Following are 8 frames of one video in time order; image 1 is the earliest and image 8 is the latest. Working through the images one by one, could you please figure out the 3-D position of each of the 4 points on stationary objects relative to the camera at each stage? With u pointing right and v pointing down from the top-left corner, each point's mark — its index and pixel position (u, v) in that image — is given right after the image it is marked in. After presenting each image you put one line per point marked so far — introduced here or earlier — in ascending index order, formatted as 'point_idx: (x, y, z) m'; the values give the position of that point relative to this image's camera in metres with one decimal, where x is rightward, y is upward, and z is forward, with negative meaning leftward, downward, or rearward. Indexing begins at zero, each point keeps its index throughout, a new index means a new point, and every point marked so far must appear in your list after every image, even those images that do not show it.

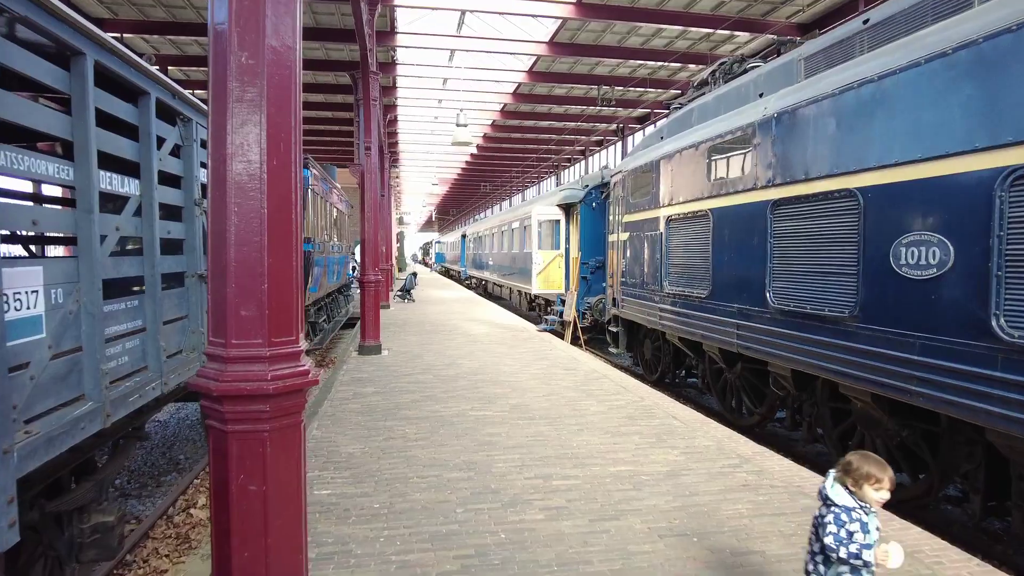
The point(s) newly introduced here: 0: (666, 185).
0: (+1.8, +1.2, +7.4) m
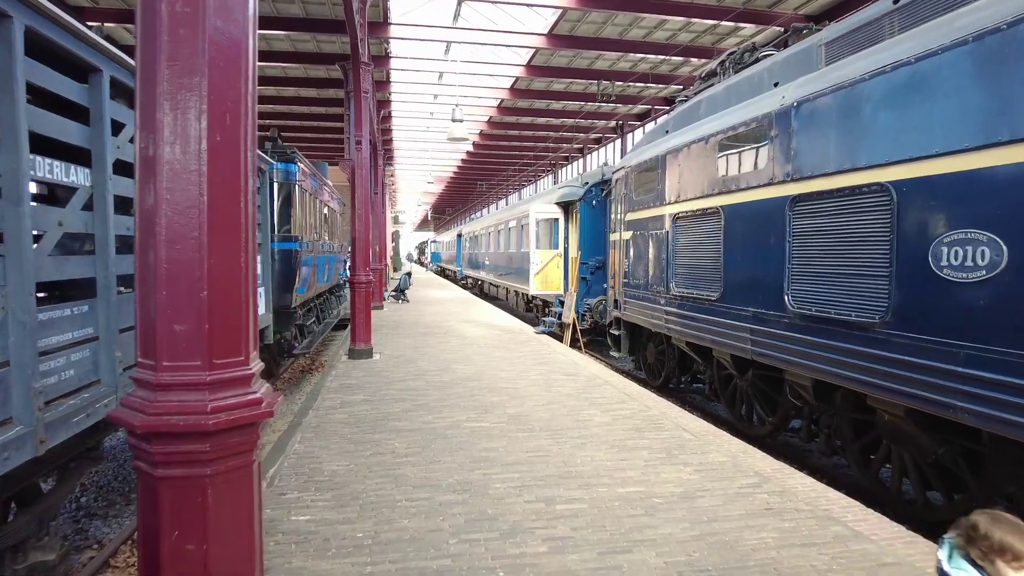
0: (+1.8, +1.2, +7.0) m
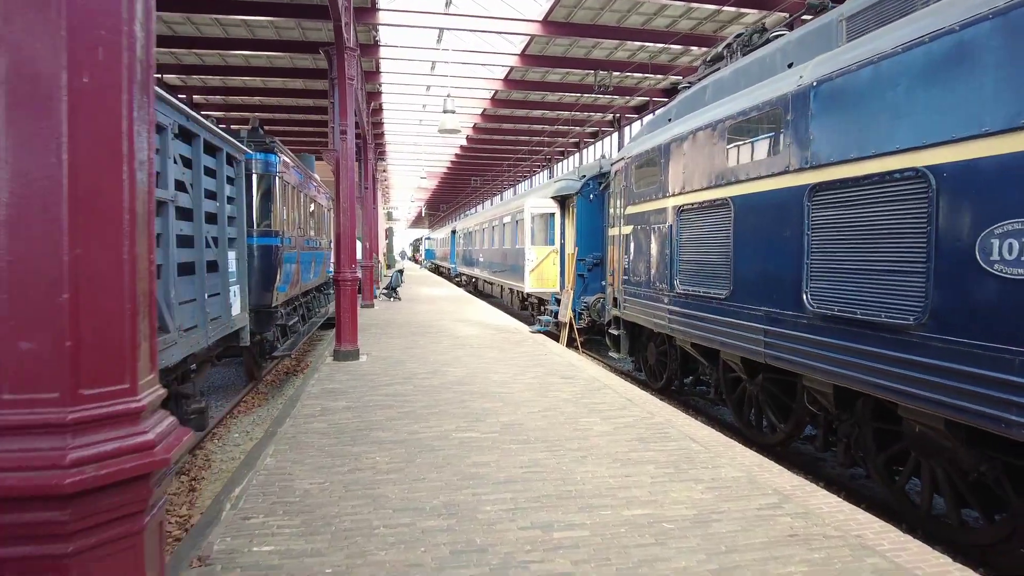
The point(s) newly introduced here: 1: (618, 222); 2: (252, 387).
0: (+1.7, +1.2, +6.6) m
1: (+1.5, +0.9, +8.5) m
2: (-3.5, -1.3, +8.5) m
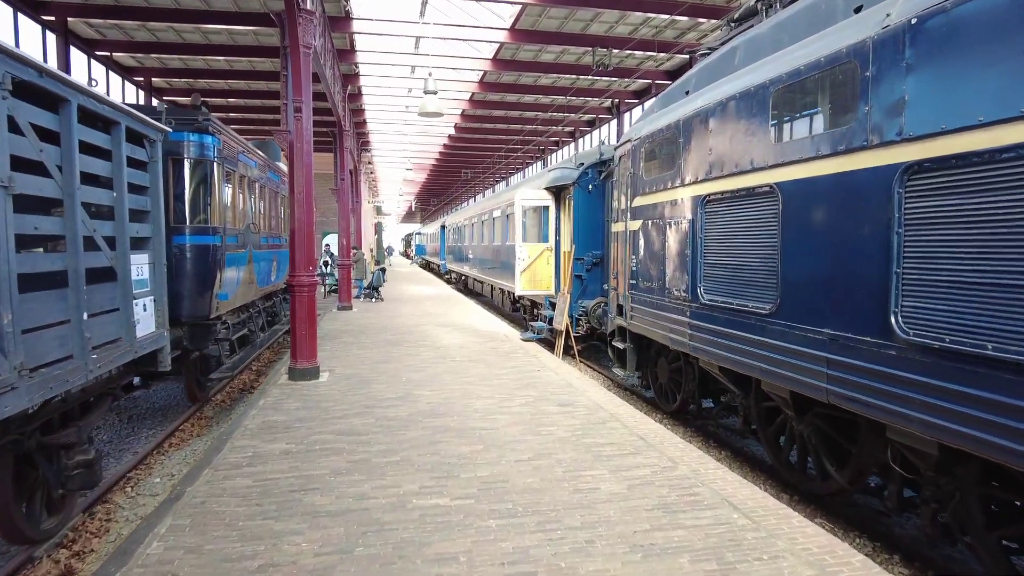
0: (+1.6, +1.2, +5.3) m
1: (+1.3, +0.8, +7.2) m
2: (-3.7, -1.4, +7.2) m
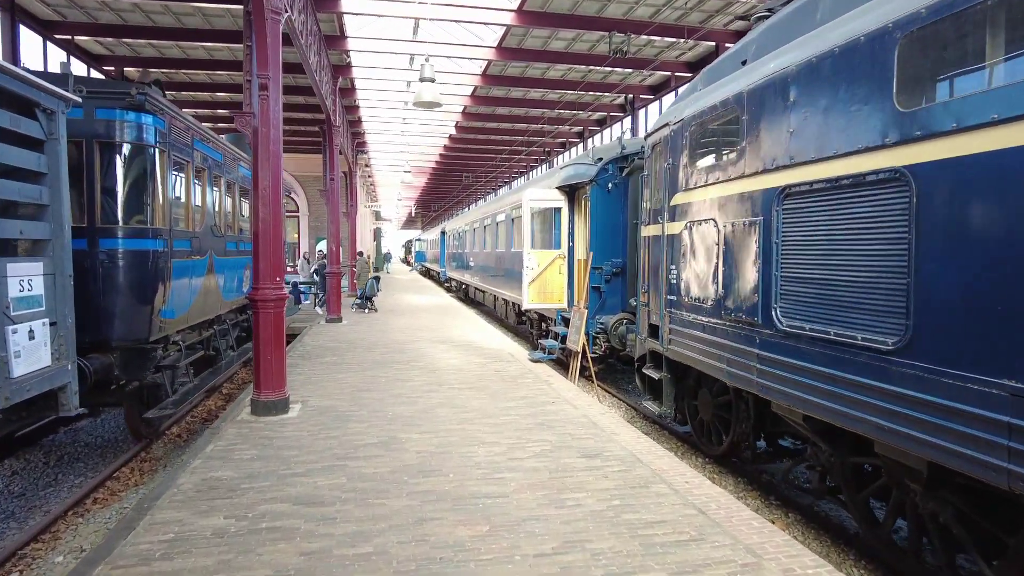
0: (+1.7, +1.0, +4.1) m
1: (+1.4, +0.7, +6.0) m
2: (-3.6, -1.5, +5.9) m
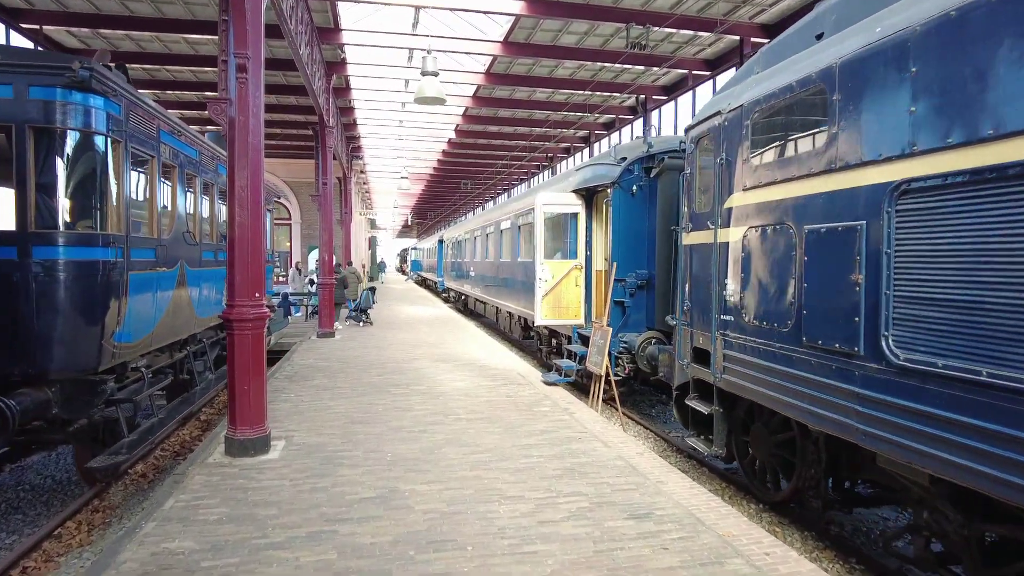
0: (+1.9, +0.9, +3.2) m
1: (+1.6, +0.5, +5.1) m
2: (-3.4, -1.7, +5.0) m
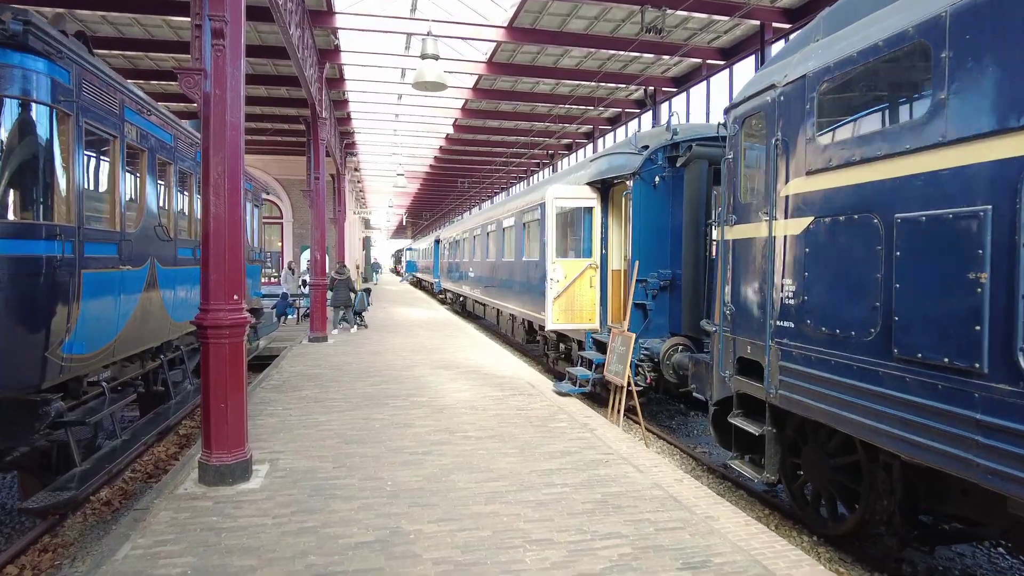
0: (+2.0, +0.9, +2.6) m
1: (+1.7, +0.5, +4.5) m
2: (-3.2, -1.7, +4.3) m
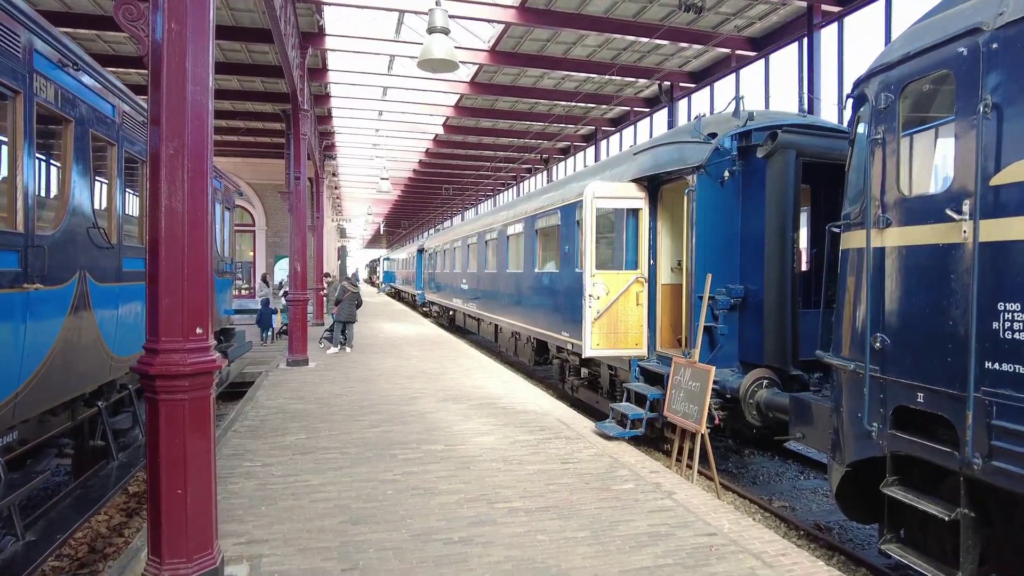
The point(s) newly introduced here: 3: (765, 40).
0: (+2.6, +0.8, +1.4) m
1: (+2.1, +0.4, +3.2) m
2: (-2.8, -1.8, +2.8) m
3: (+4.1, +4.0, +10.0) m
